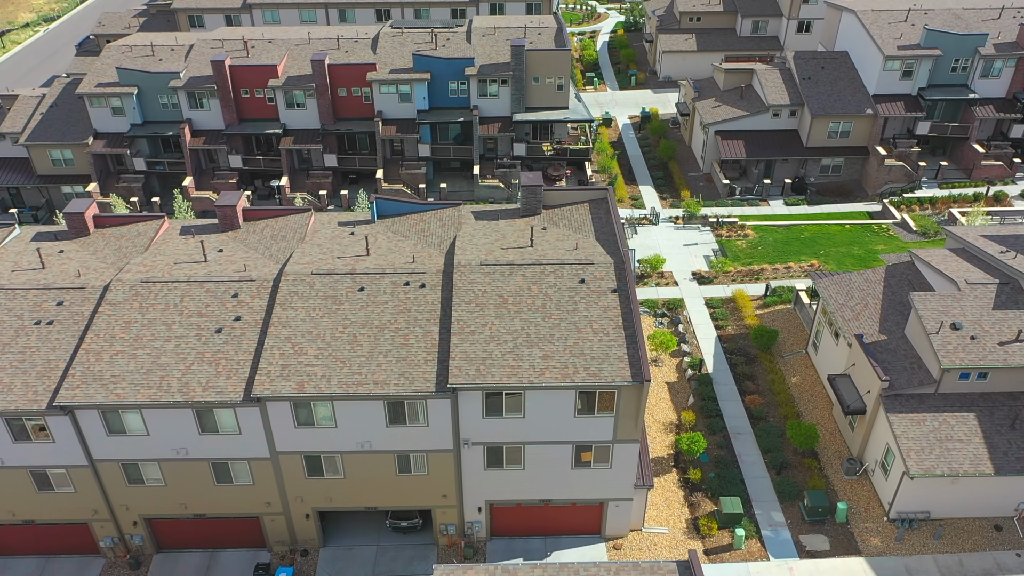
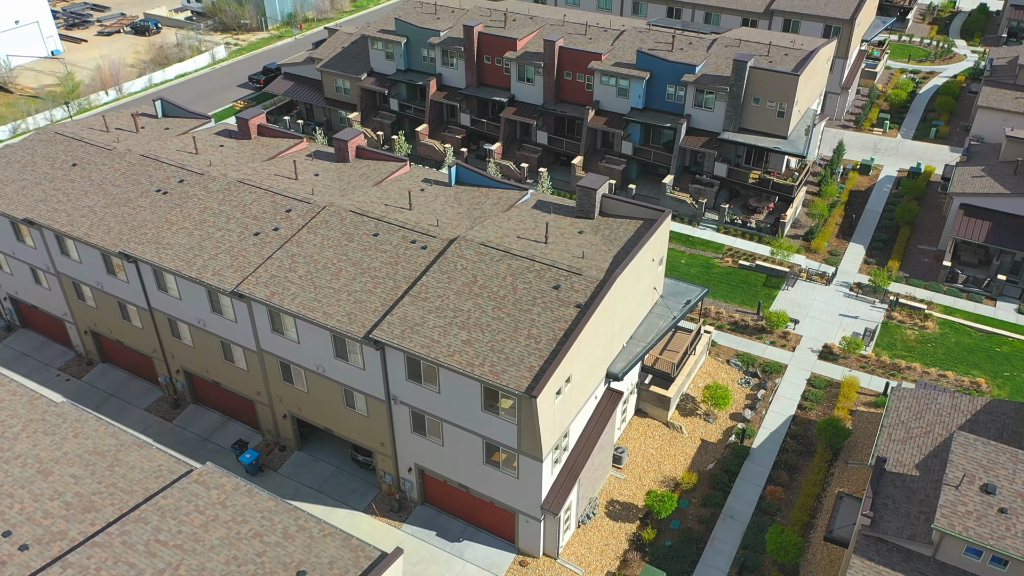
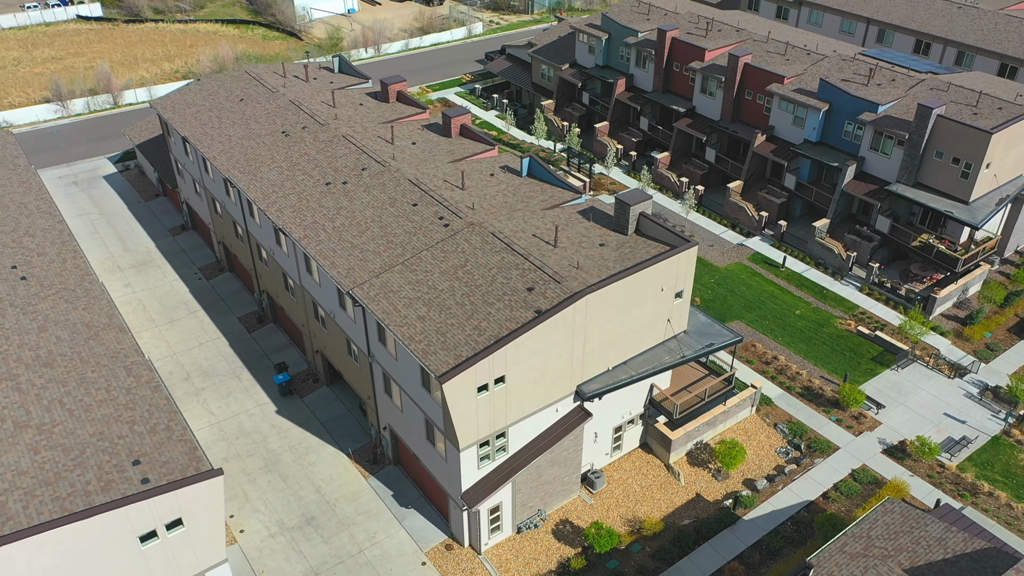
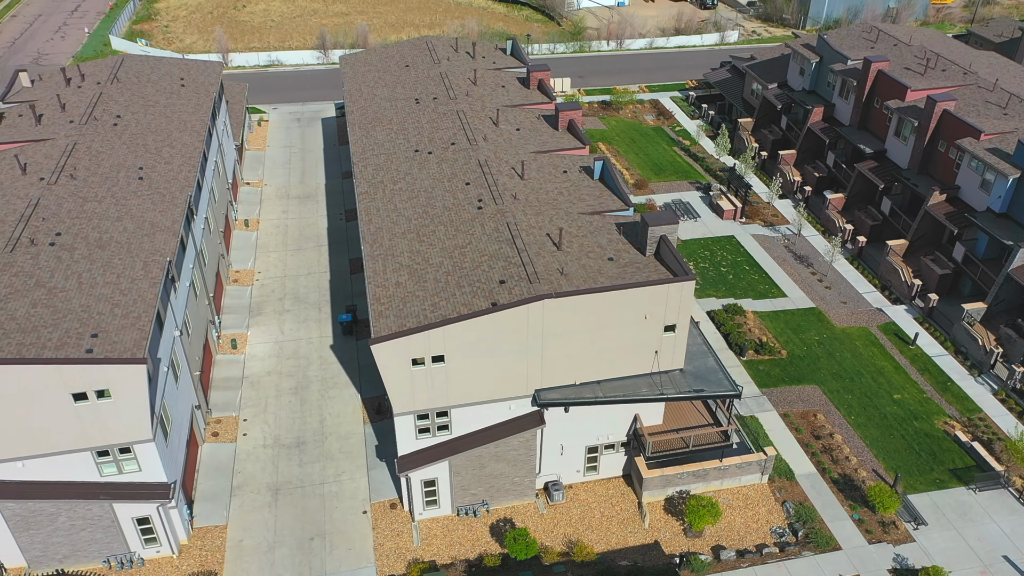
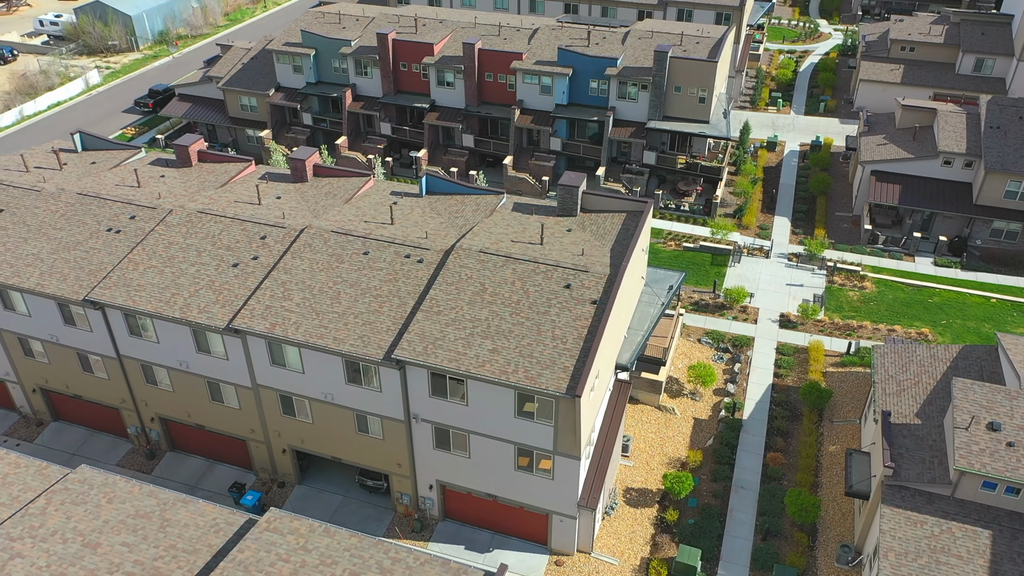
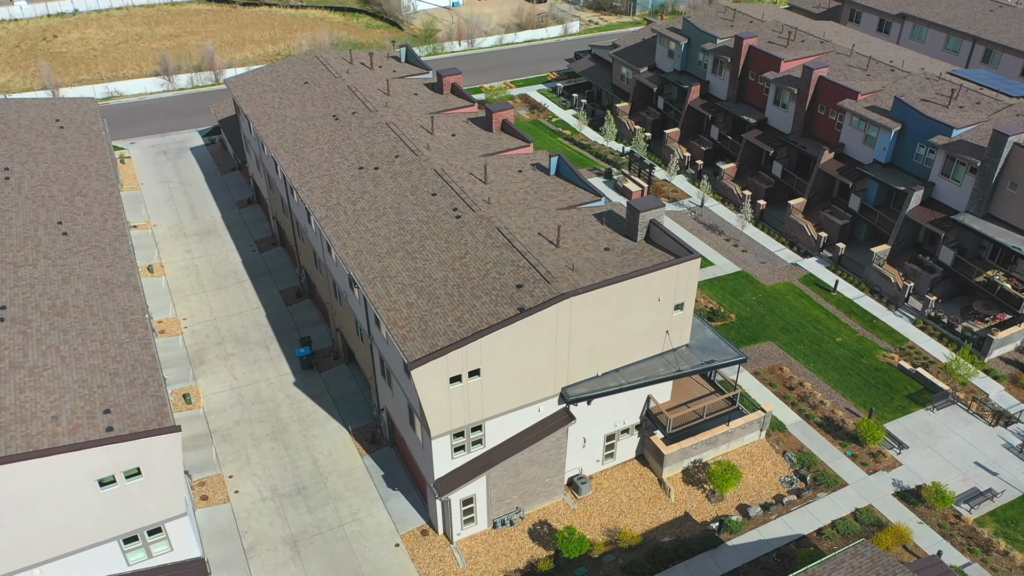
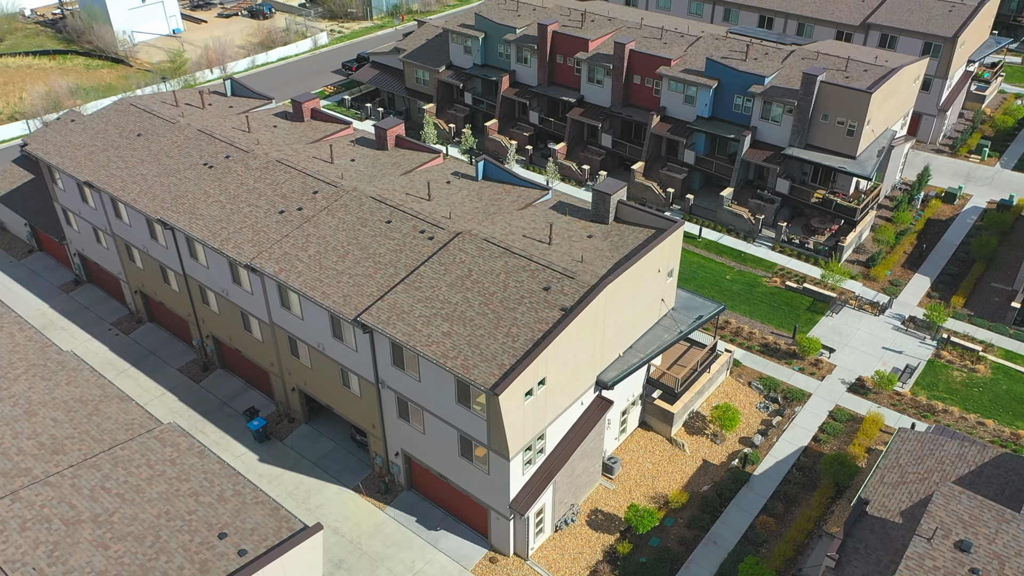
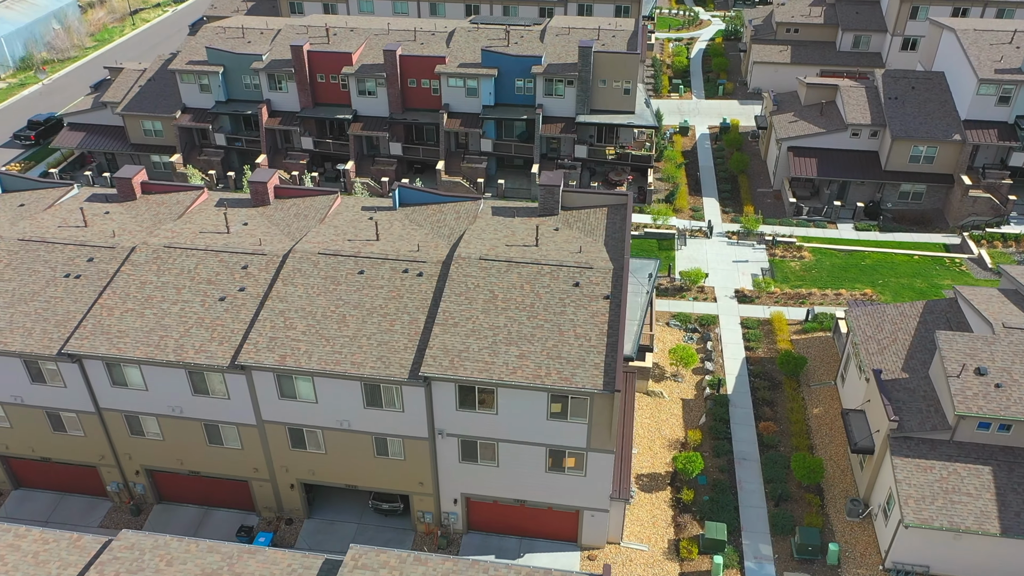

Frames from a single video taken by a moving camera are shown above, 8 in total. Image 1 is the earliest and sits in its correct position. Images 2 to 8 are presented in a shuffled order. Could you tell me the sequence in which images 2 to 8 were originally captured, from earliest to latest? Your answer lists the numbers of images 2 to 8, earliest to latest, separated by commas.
8, 5, 2, 7, 3, 6, 4
